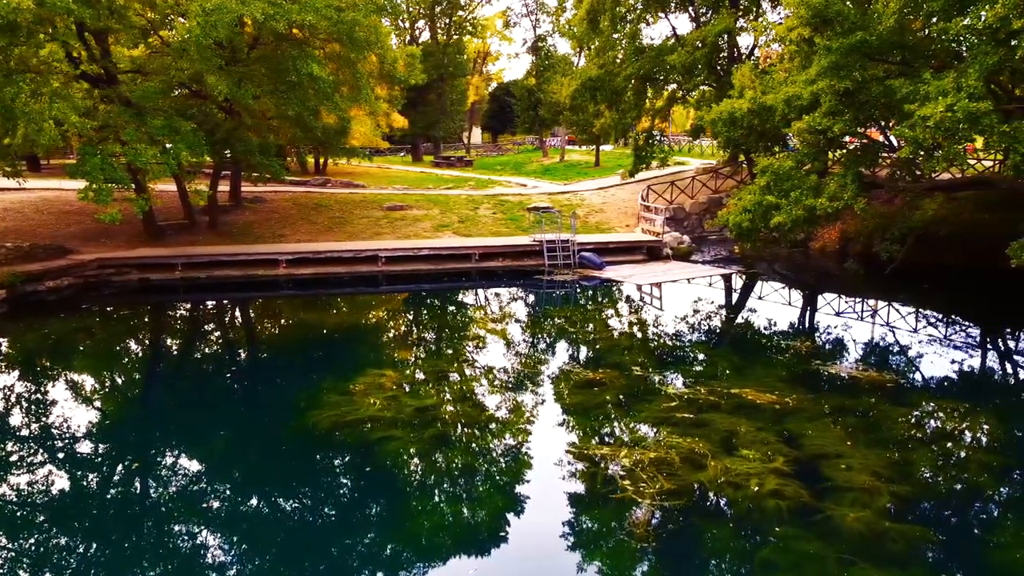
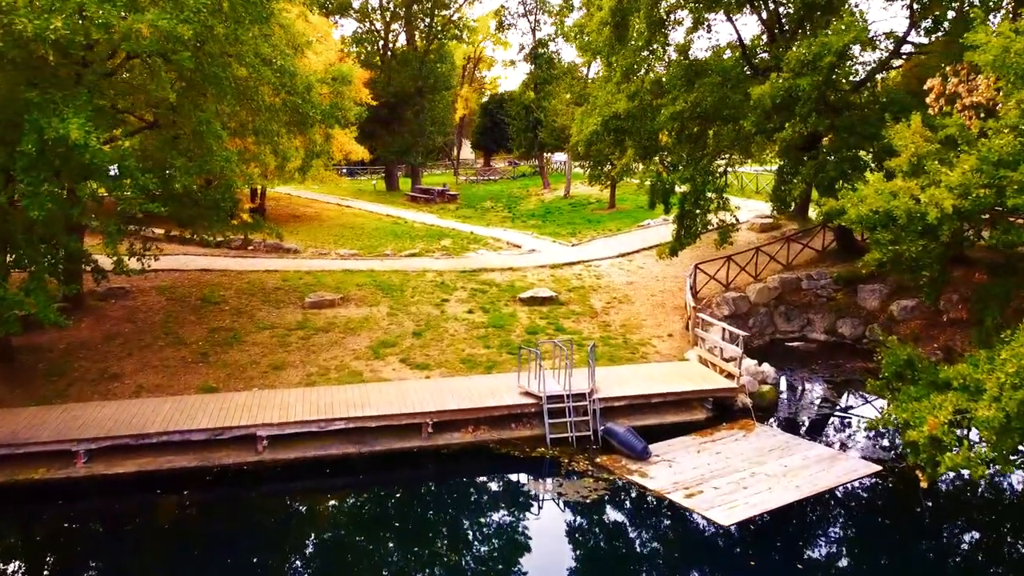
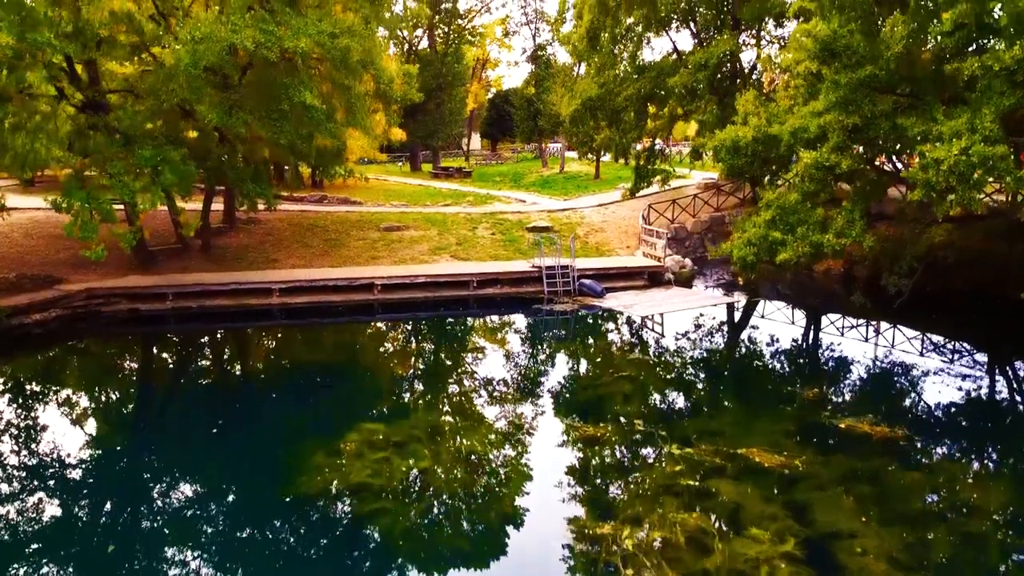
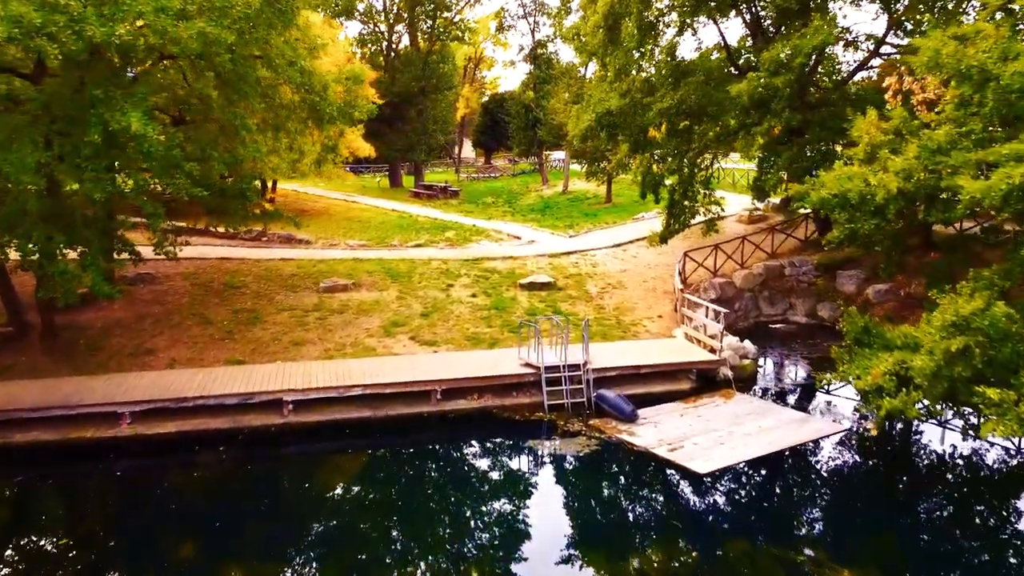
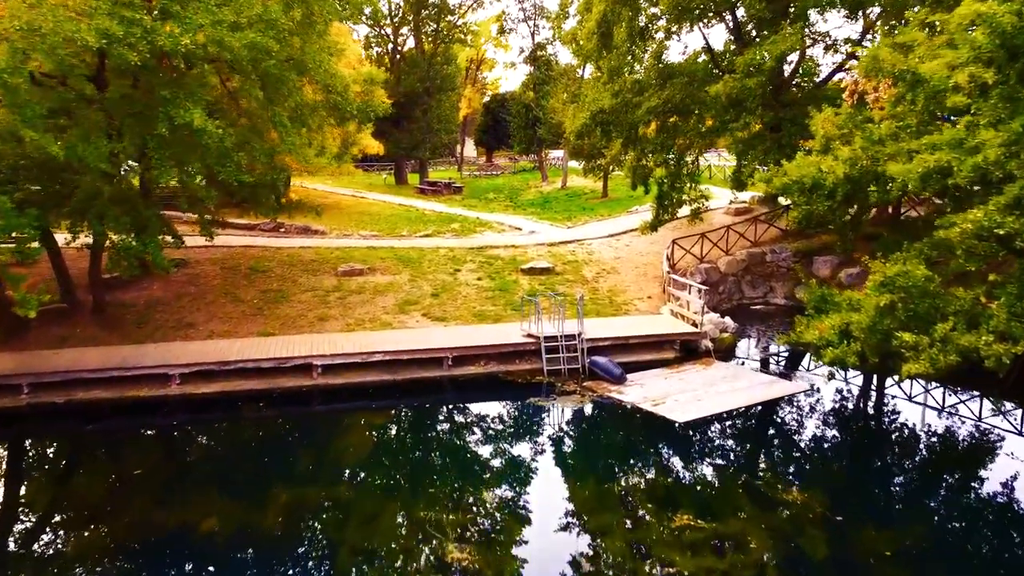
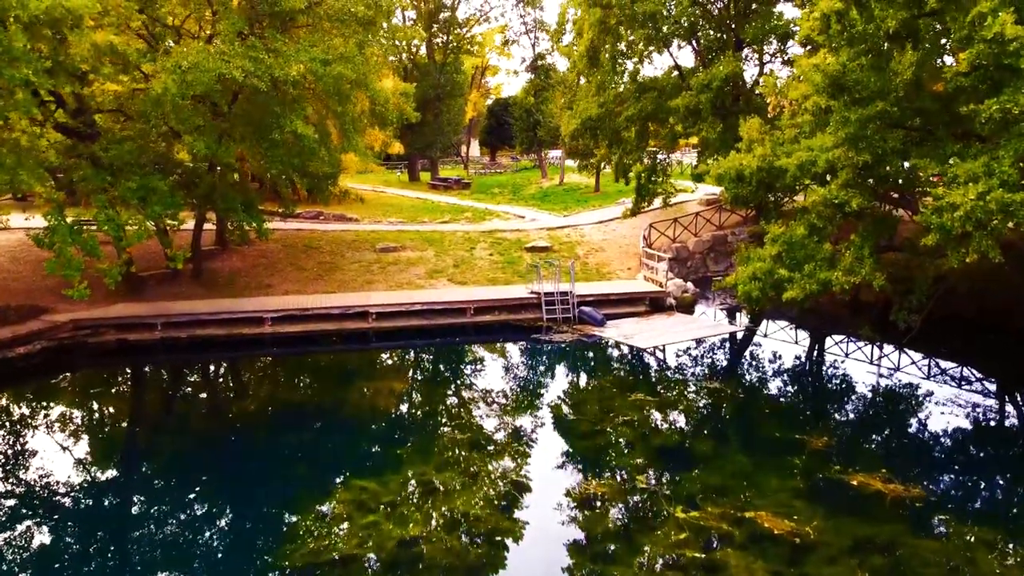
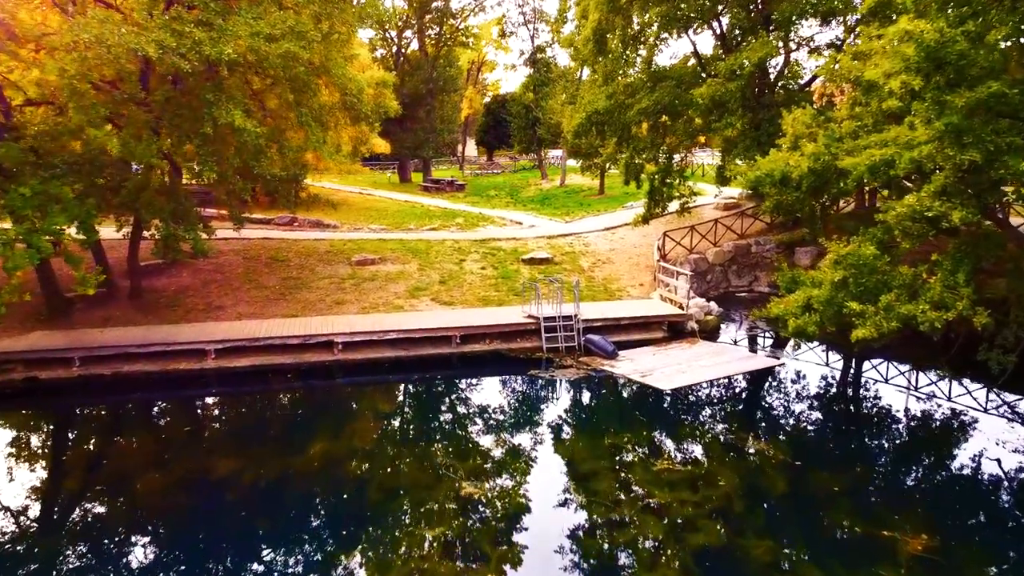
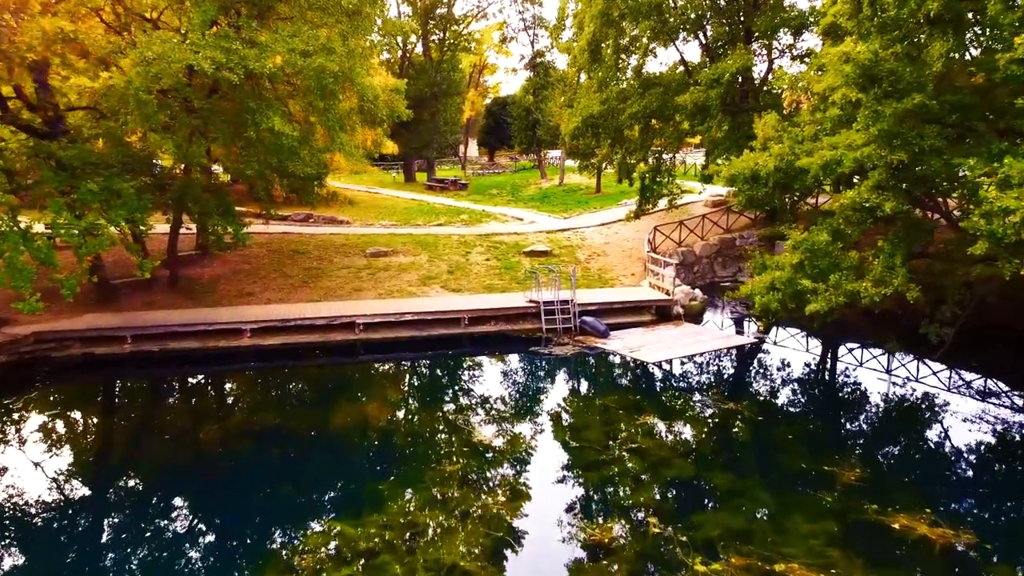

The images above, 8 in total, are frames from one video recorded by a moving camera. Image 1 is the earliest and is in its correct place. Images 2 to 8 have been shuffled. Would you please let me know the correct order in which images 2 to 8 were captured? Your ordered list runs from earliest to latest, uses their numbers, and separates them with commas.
3, 6, 8, 7, 5, 4, 2
